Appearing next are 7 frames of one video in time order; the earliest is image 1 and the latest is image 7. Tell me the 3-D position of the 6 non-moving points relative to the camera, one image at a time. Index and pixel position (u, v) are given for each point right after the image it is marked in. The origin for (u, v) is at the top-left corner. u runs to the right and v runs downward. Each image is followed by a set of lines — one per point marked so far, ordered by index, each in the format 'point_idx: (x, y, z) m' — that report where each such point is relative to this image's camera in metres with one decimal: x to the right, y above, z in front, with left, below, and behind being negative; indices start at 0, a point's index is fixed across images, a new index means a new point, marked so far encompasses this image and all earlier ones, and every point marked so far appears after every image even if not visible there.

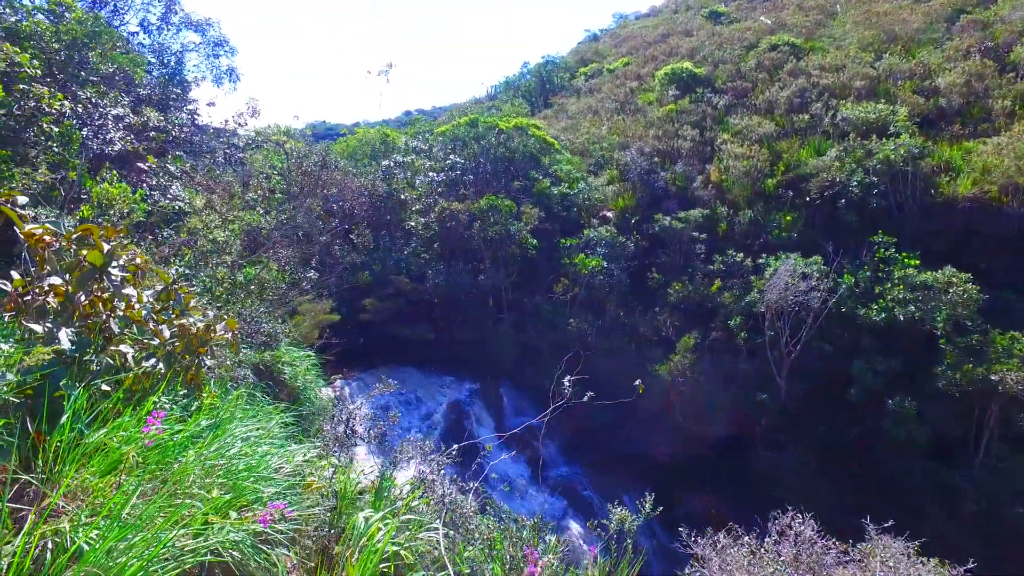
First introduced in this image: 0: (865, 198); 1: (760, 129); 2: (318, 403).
0: (+6.1, +1.5, +11.7) m
1: (+5.4, +3.4, +14.6) m
2: (-2.0, -1.2, +7.0) m
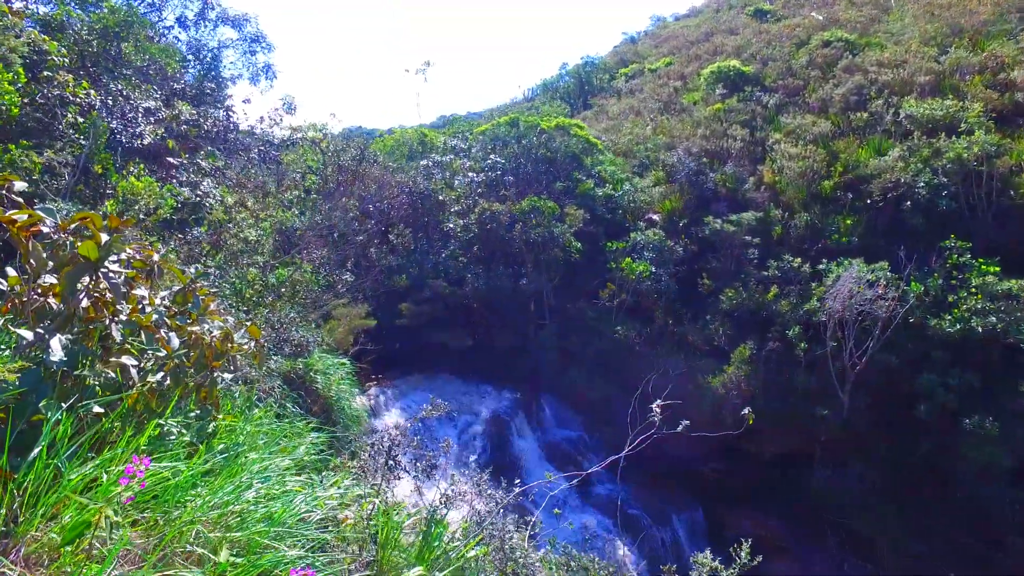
0: (+6.8, +1.4, +10.9) m
1: (+6.2, +3.3, +13.9) m
2: (-1.6, -1.2, +6.5) m
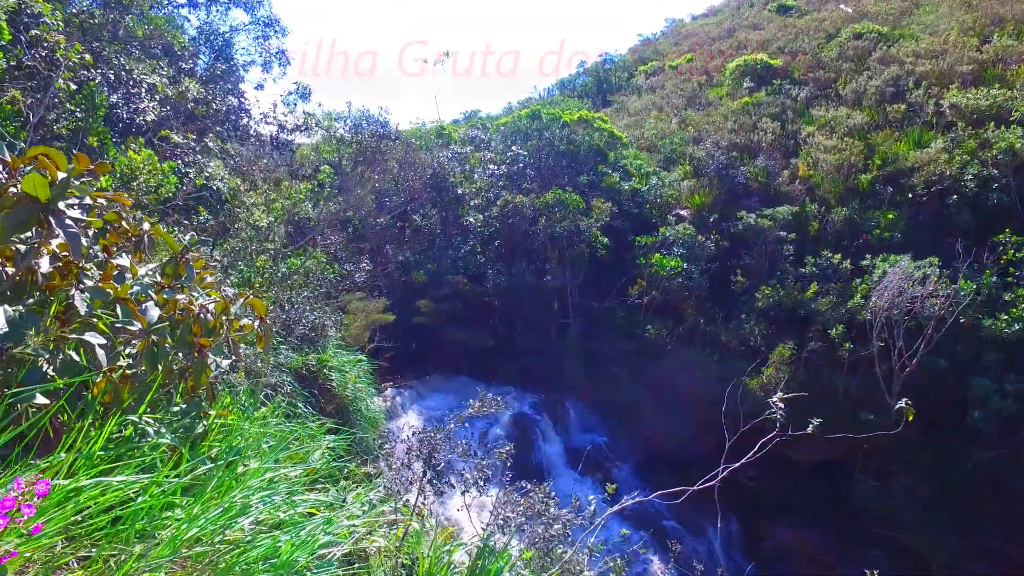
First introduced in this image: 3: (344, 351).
0: (+7.1, +1.4, +10.3) m
1: (+6.6, +3.3, +13.3) m
2: (-1.3, -1.2, +6.0) m
3: (-1.7, -0.7, +6.8) m
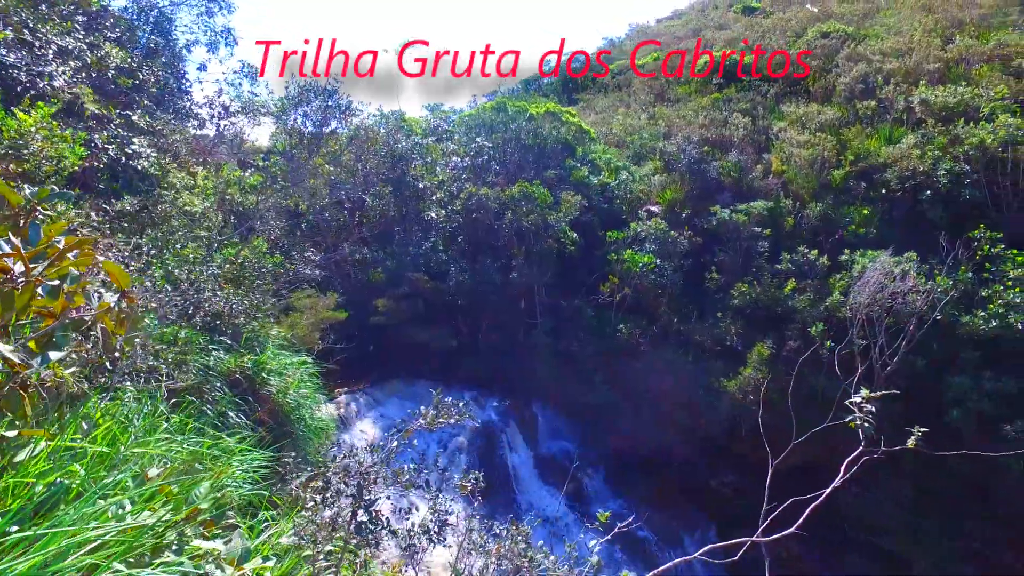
0: (+6.6, +1.5, +10.1) m
1: (+6.0, +3.3, +13.0) m
2: (-1.6, -1.1, +5.4) m
3: (-2.0, -0.6, +6.1) m
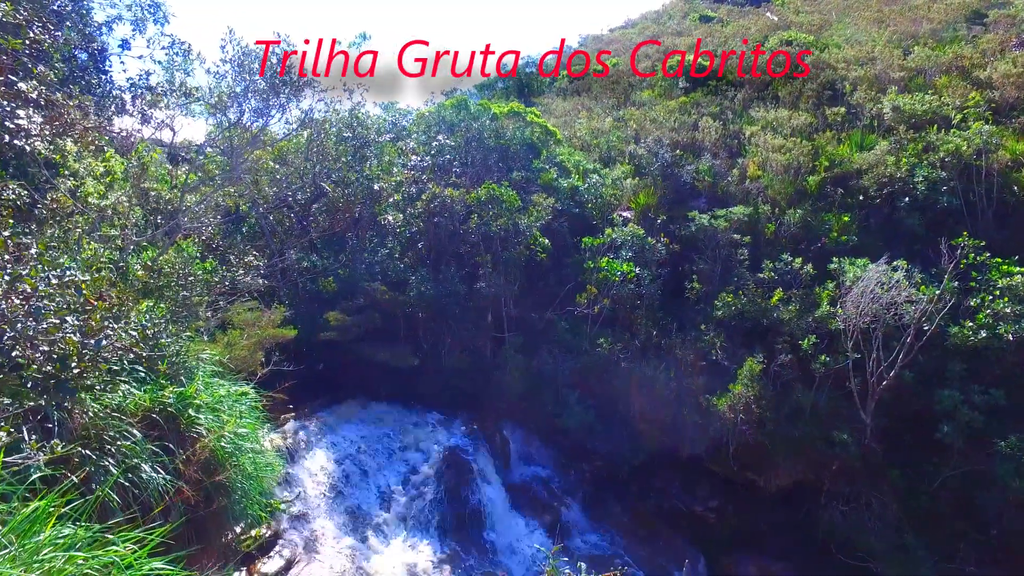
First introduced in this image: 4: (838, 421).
0: (+6.1, +1.3, +9.8) m
1: (+5.2, +3.1, +12.7) m
2: (-1.7, -1.2, +4.4) m
3: (-2.2, -0.7, +5.1) m
4: (+3.9, -1.6, +8.1) m
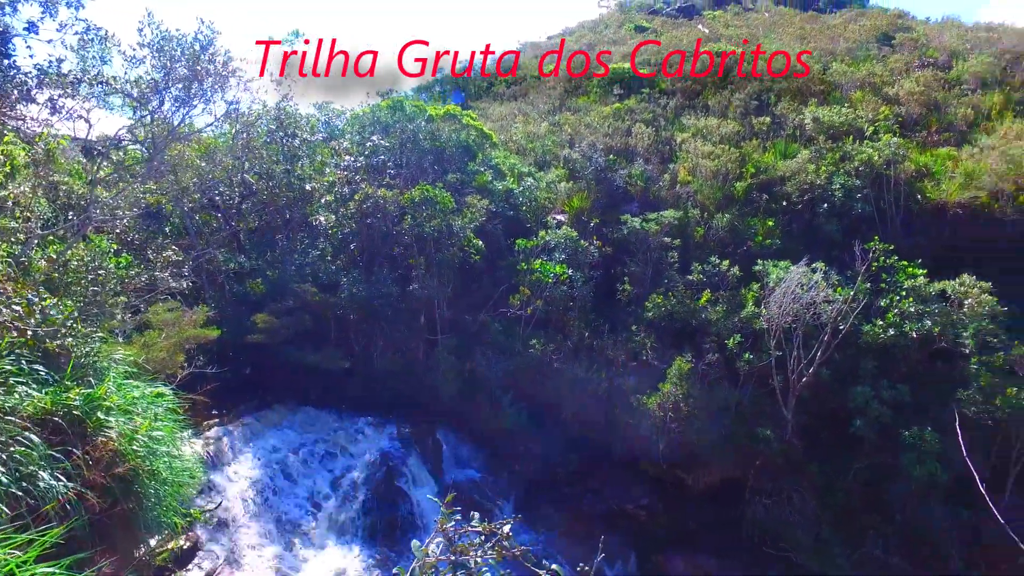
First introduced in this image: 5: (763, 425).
0: (+5.1, +1.3, +10.3) m
1: (+4.0, +3.1, +13.1) m
2: (-2.1, -1.2, +4.2) m
3: (-2.7, -0.7, +4.9) m
4: (+3.1, -1.6, +8.4) m
5: (+3.1, -1.7, +8.3) m
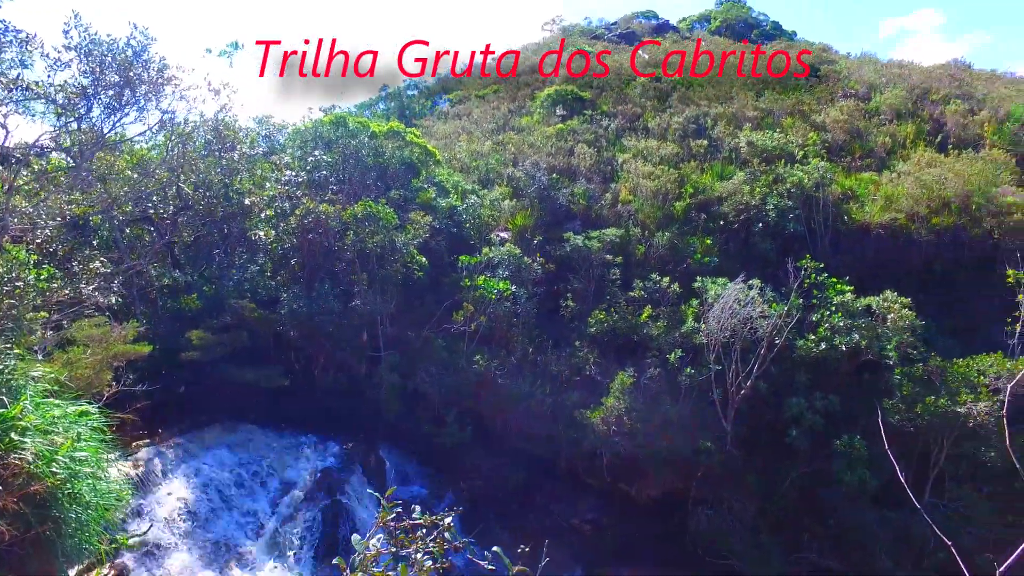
0: (+4.3, +1.0, +10.7) m
1: (+2.9, +2.7, +13.5) m
2: (-2.4, -1.2, +4.0) m
3: (-3.1, -0.8, +4.6) m
4: (+2.4, -1.8, +8.6) m
5: (+2.4, -1.9, +8.5) m
